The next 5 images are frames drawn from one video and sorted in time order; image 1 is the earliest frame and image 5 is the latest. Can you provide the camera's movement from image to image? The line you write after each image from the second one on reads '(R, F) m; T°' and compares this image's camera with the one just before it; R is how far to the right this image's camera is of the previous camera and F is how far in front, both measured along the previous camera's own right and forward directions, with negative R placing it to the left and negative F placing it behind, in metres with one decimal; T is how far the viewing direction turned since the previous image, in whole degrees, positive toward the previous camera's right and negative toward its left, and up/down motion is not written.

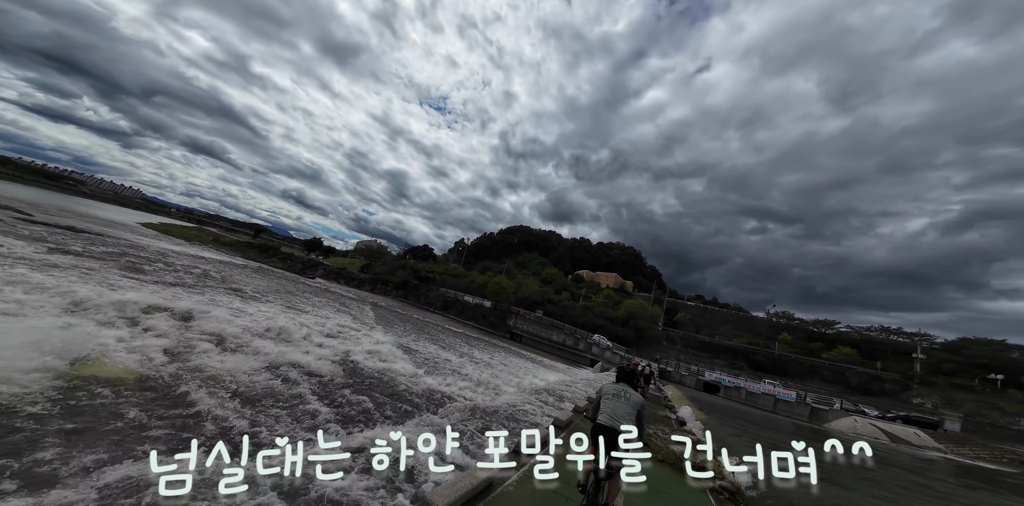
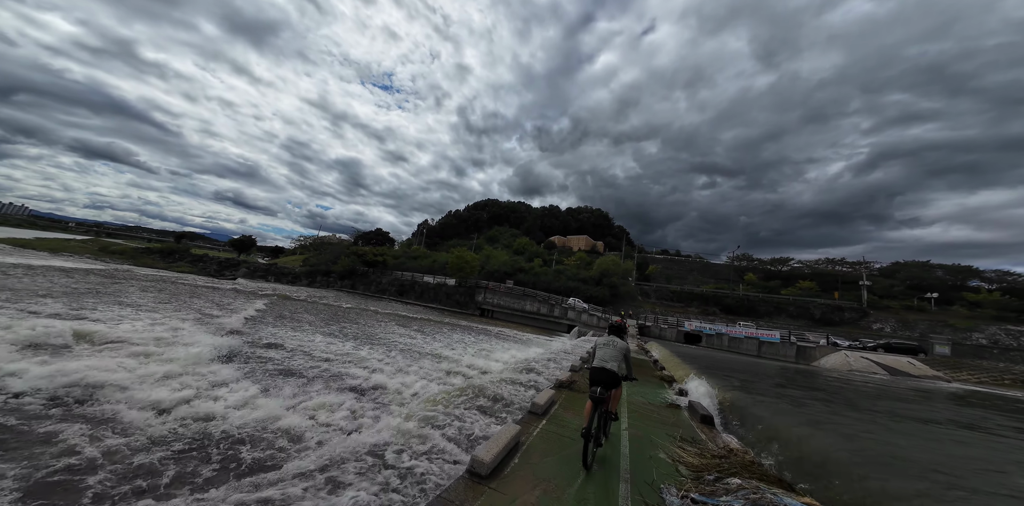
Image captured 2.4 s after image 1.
(+0.2, +1.6) m; +4°
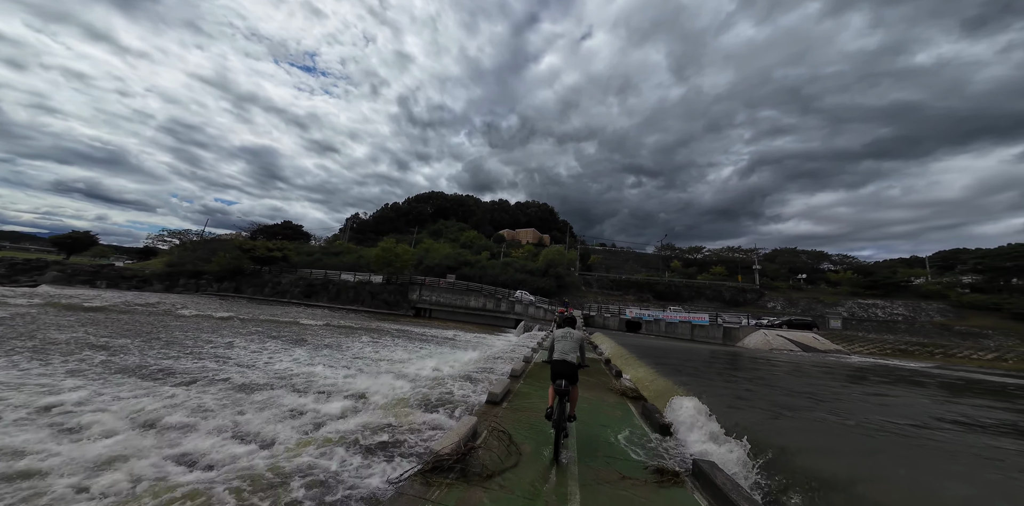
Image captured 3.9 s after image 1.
(+0.5, +1.5) m; +10°
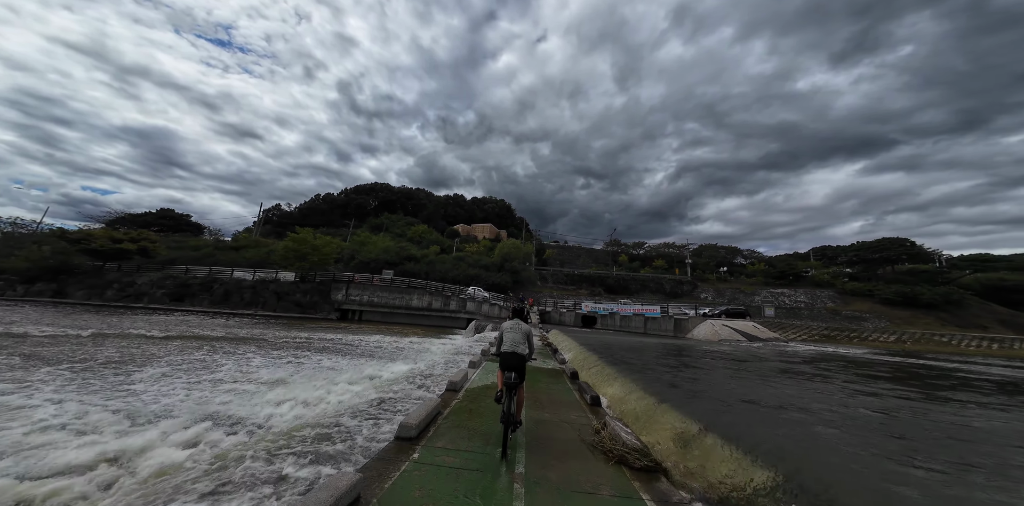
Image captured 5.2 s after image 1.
(+0.3, +1.7) m; +8°
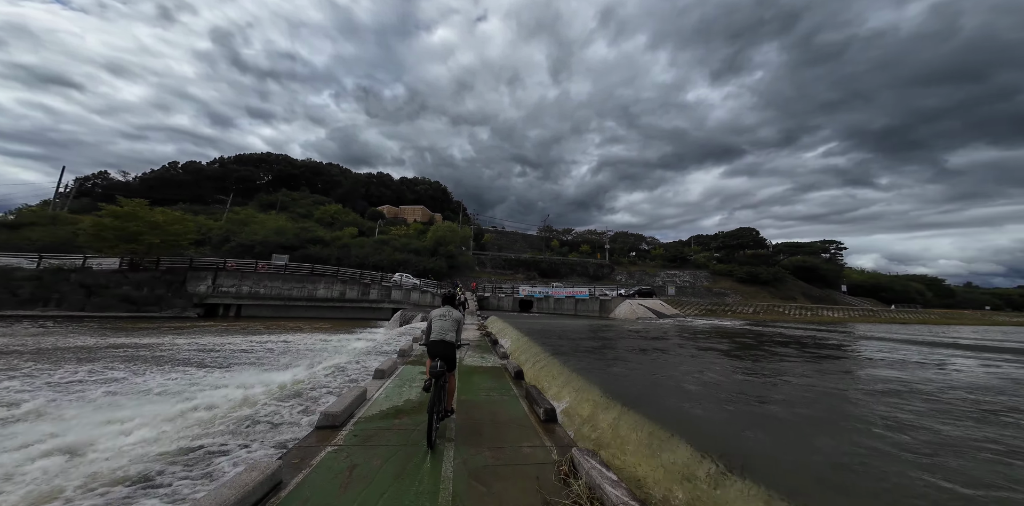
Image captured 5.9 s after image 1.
(+0.1, +2.0) m; +11°
